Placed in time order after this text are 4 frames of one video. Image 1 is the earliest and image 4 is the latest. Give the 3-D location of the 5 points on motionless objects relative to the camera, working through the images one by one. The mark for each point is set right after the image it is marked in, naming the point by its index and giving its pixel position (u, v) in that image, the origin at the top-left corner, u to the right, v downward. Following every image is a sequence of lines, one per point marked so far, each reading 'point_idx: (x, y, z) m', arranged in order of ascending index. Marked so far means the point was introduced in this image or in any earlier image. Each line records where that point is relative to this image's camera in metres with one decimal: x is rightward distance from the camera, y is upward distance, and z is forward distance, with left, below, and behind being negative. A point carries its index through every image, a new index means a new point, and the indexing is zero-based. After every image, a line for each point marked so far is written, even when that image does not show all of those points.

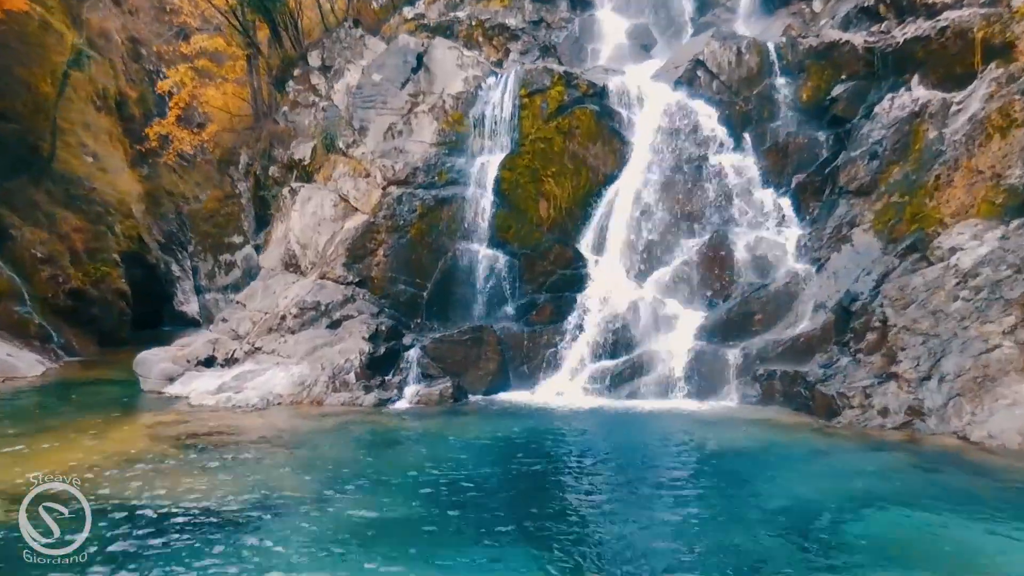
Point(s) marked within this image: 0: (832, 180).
0: (+9.4, +3.2, +16.4) m
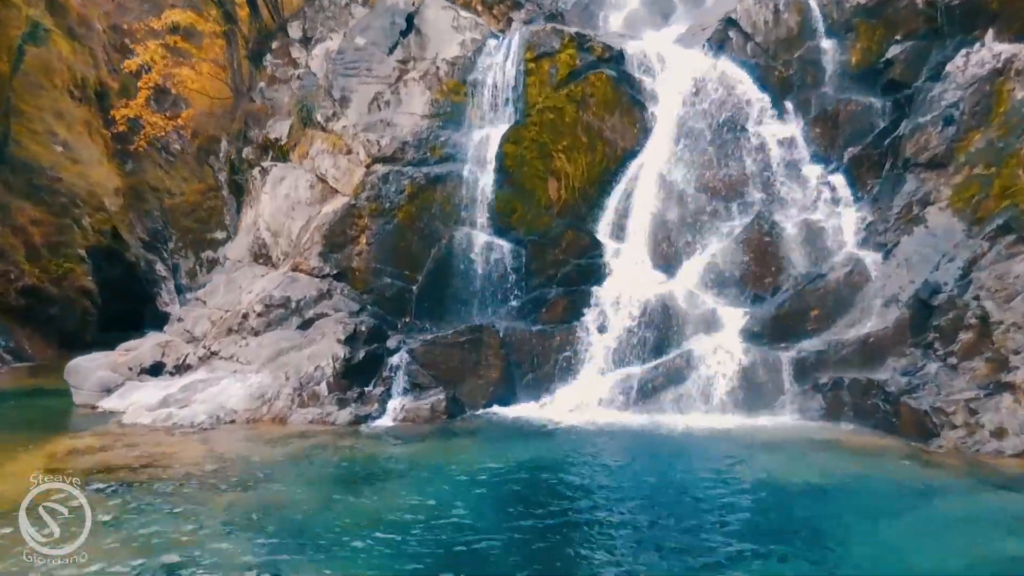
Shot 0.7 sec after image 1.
0: (+9.5, +3.4, +13.9) m
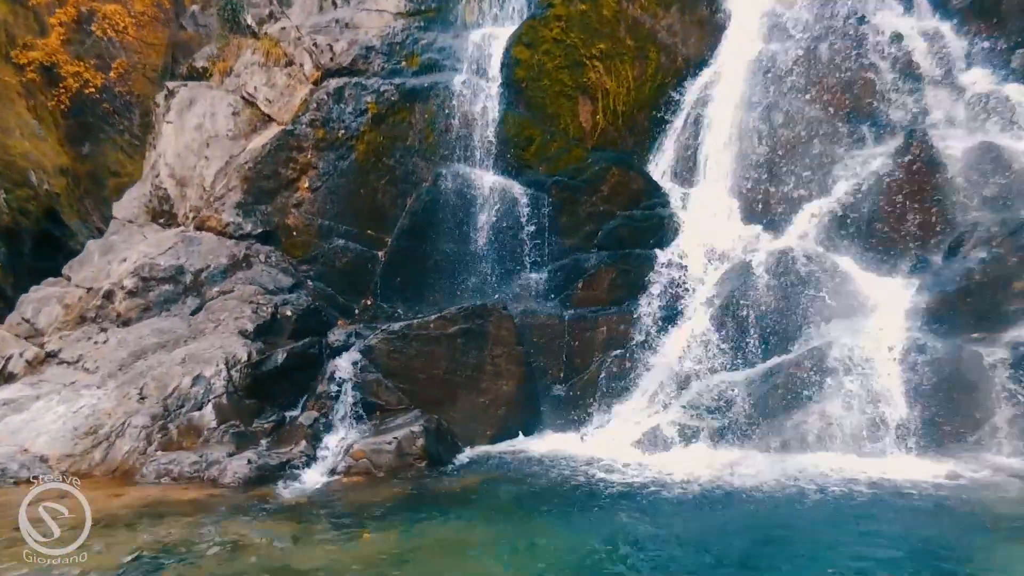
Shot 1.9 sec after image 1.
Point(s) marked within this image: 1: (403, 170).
0: (+9.8, +4.0, +9.2) m
1: (-1.9, +2.0, +9.7) m
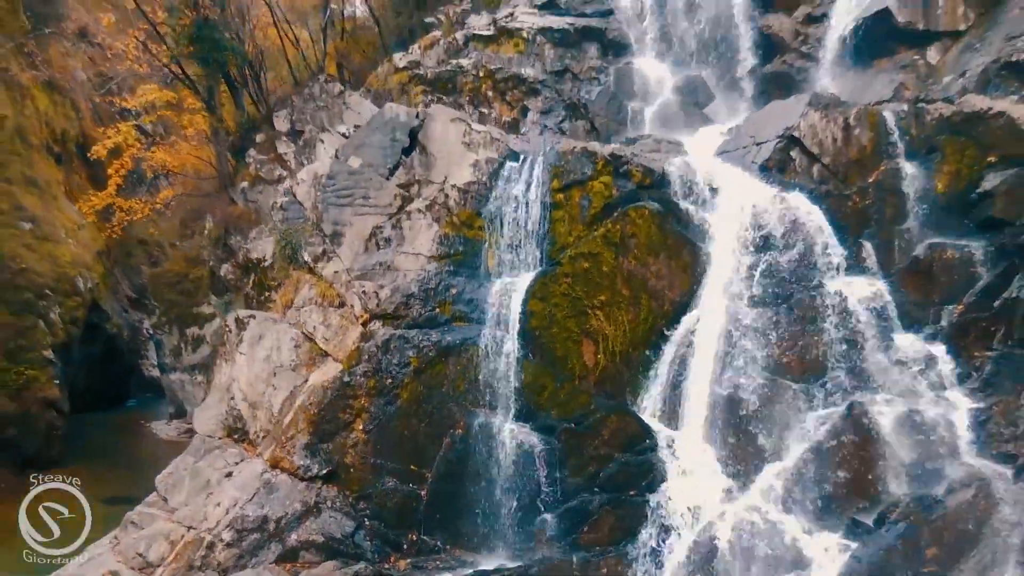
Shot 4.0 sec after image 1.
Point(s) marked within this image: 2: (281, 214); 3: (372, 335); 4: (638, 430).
0: (+10.1, -0.7, +11.3) m
1: (-1.5, -2.7, +11.8) m
2: (-6.2, +1.9, +15.2) m
3: (-3.1, -1.1, +12.4) m
4: (+2.6, -3.0, +11.8) m
